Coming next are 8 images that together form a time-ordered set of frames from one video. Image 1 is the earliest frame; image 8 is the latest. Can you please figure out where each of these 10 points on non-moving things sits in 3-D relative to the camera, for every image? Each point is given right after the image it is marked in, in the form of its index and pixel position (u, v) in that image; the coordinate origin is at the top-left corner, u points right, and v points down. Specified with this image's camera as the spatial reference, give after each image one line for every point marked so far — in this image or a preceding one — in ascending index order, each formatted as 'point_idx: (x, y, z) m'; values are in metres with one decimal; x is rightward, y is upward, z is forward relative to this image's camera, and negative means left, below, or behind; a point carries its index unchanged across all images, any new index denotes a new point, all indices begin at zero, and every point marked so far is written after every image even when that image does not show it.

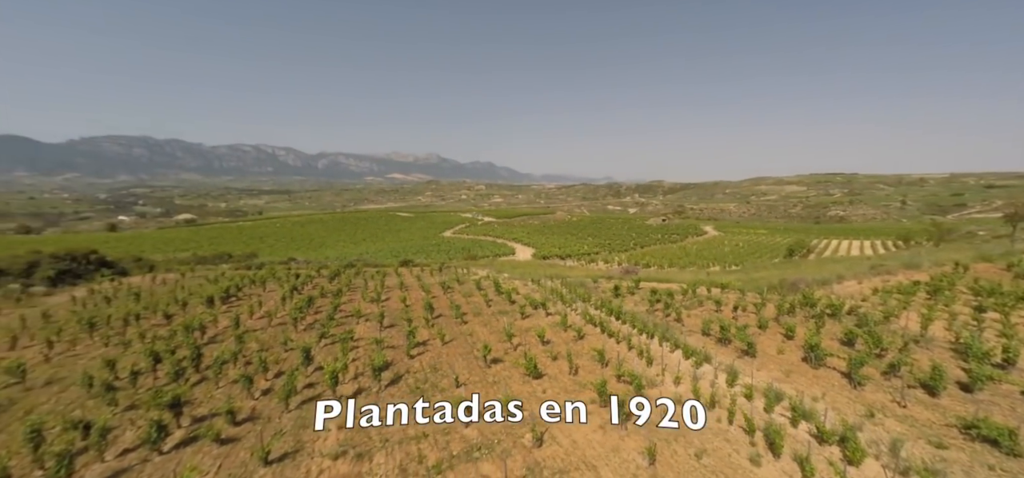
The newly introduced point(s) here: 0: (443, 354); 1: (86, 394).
0: (-3.2, -5.3, +17.5) m
1: (-17.2, -6.3, +15.1) m
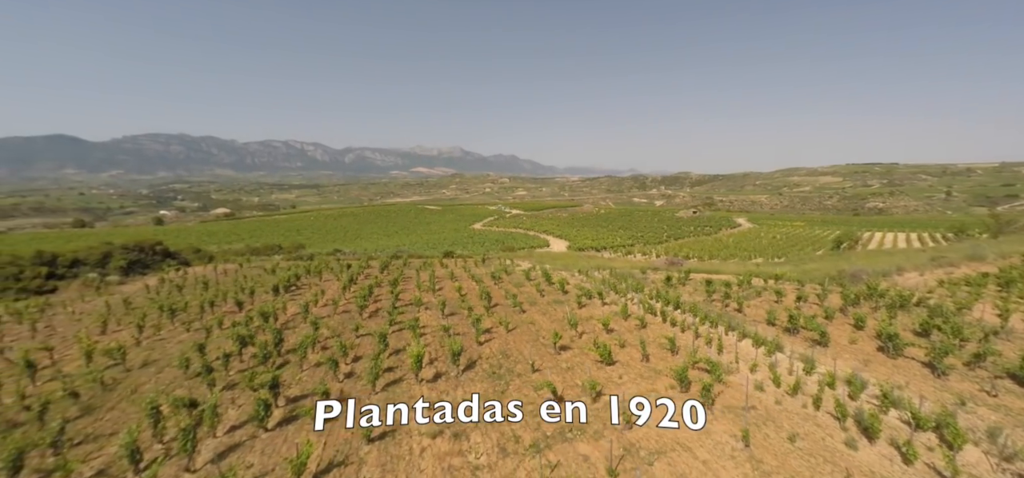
0: (-0.1, -4.8, +18.2) m
1: (-14.2, -5.9, +16.3) m
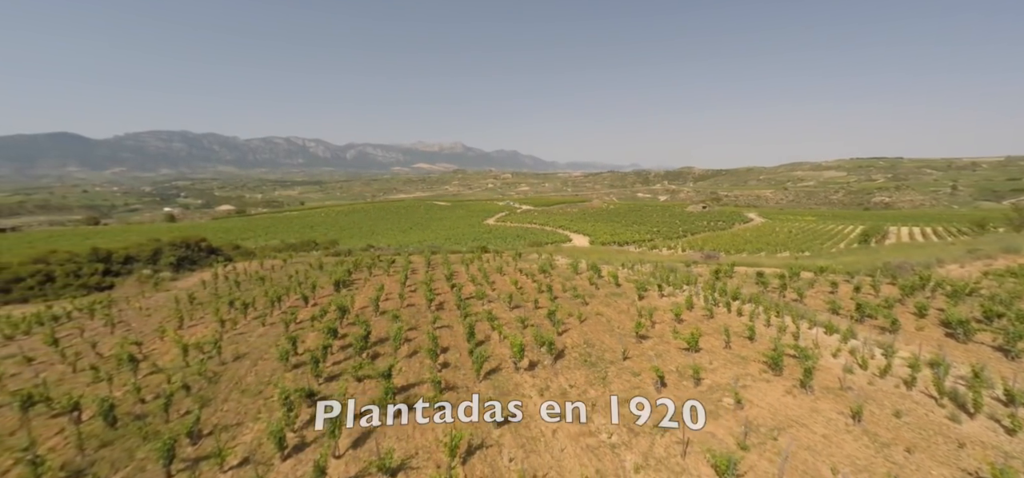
0: (+3.7, -4.6, +19.0) m
1: (-10.3, -5.8, +17.0) m
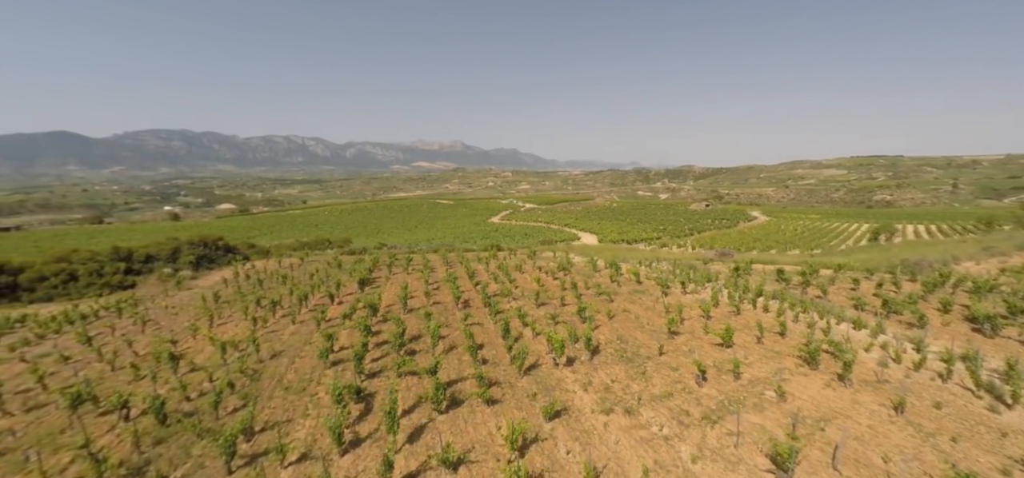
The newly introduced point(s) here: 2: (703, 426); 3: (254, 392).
0: (+5.4, -4.5, +19.4) m
1: (-8.6, -5.7, +17.3) m
2: (+6.1, -6.0, +12.0) m
3: (-10.6, -6.3, +15.6) m
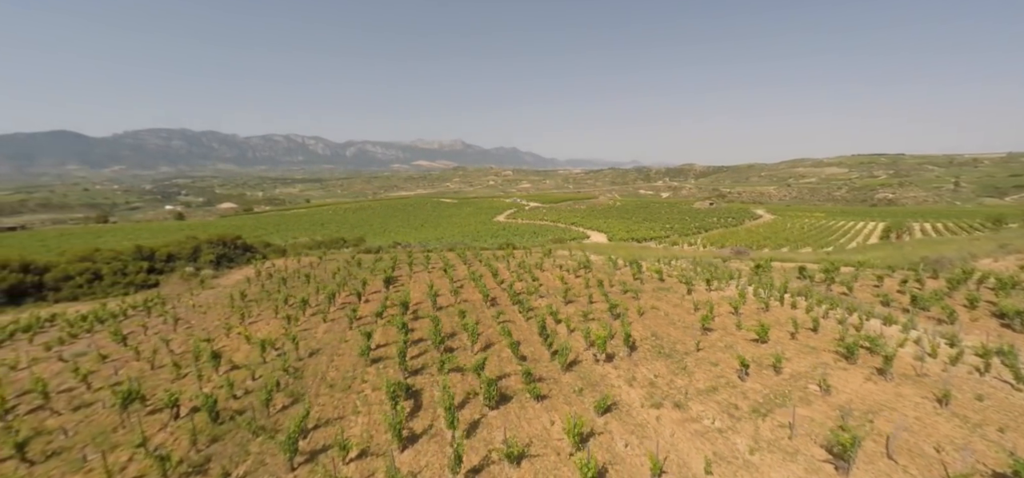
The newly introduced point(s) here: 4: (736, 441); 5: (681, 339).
0: (+7.2, -4.4, +19.7) m
1: (-6.9, -5.7, +17.5) m
2: (+7.9, -5.9, +12.4) m
3: (-8.9, -6.3, +15.8) m
4: (+6.8, -6.1, +11.5) m
5: (+8.1, -4.7, +18.0) m
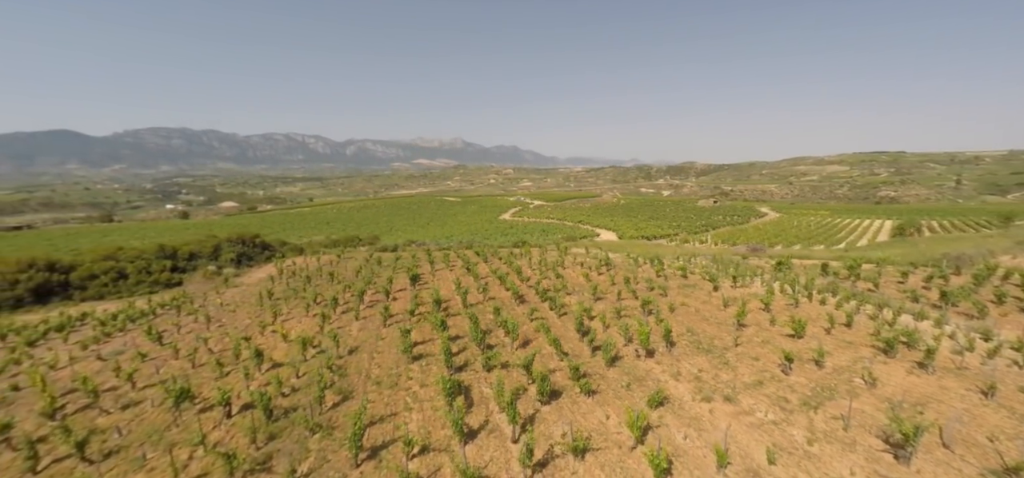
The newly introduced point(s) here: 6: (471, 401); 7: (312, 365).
0: (+9.0, -4.3, +20.0) m
1: (-5.0, -5.6, +17.7) m
2: (+9.8, -5.8, +12.7) m
3: (-6.9, -6.2, +16.0) m
4: (+8.7, -6.0, +11.8) m
5: (+9.9, -4.6, +18.3) m
6: (-1.5, -6.1, +14.4) m
7: (-9.3, -5.8, +17.6) m
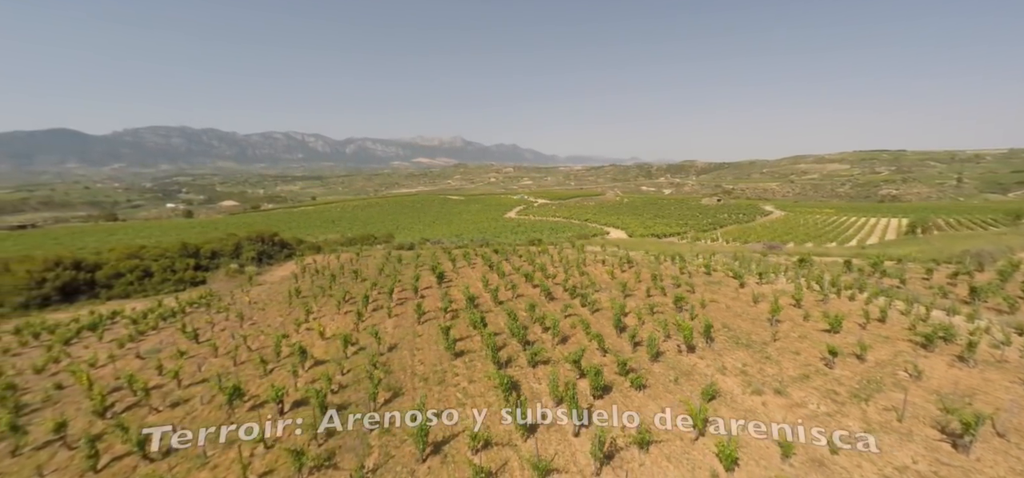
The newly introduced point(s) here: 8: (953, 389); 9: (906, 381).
0: (+10.9, -4.1, +20.3) m
1: (-3.0, -5.5, +17.8) m
2: (+11.9, -5.7, +13.0) m
3: (-5.0, -6.1, +16.1) m
4: (+10.8, -5.9, +12.1) m
5: (+11.9, -4.5, +18.6) m
6: (+0.5, -6.0, +14.6) m
7: (-7.4, -5.7, +17.7) m
8: (+15.5, -5.3, +13.3) m
9: (+14.5, -5.2, +13.9) m
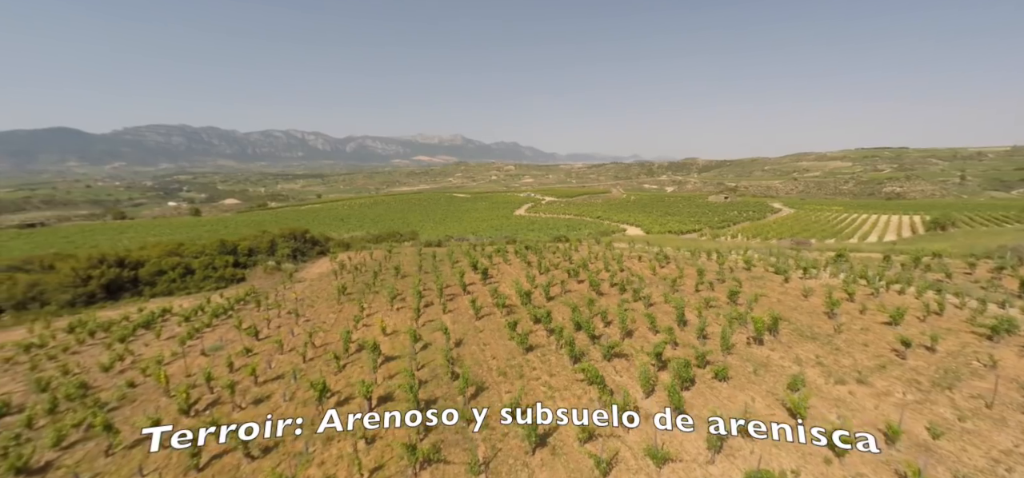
0: (+14.2, -3.9, +20.7) m
1: (+0.3, -5.3, +18.0) m
2: (+15.3, -5.4, +13.4) m
3: (-1.6, -5.9, +16.3) m
4: (+14.2, -5.7, +12.5) m
5: (+15.2, -4.2, +19.0) m
6: (+3.9, -5.8, +14.8) m
7: (-4.0, -5.5, +17.9) m
8: (+18.9, -5.0, +13.8) m
9: (+17.9, -5.0, +14.4) m
